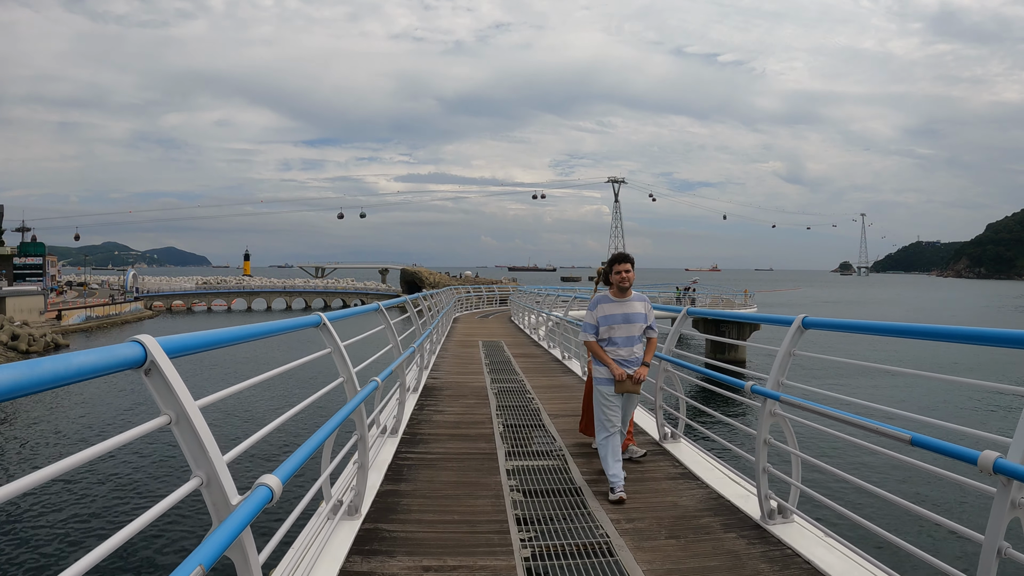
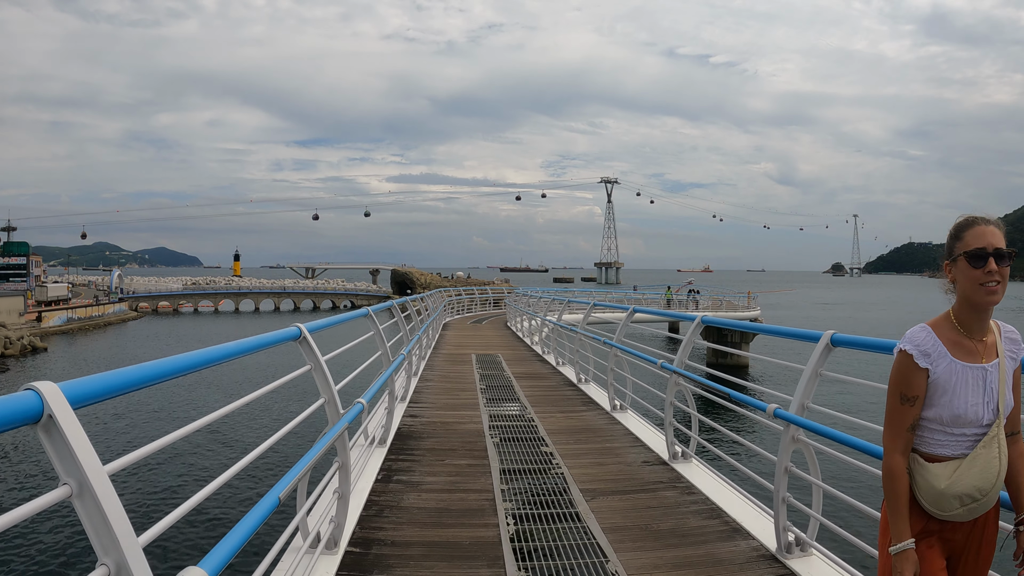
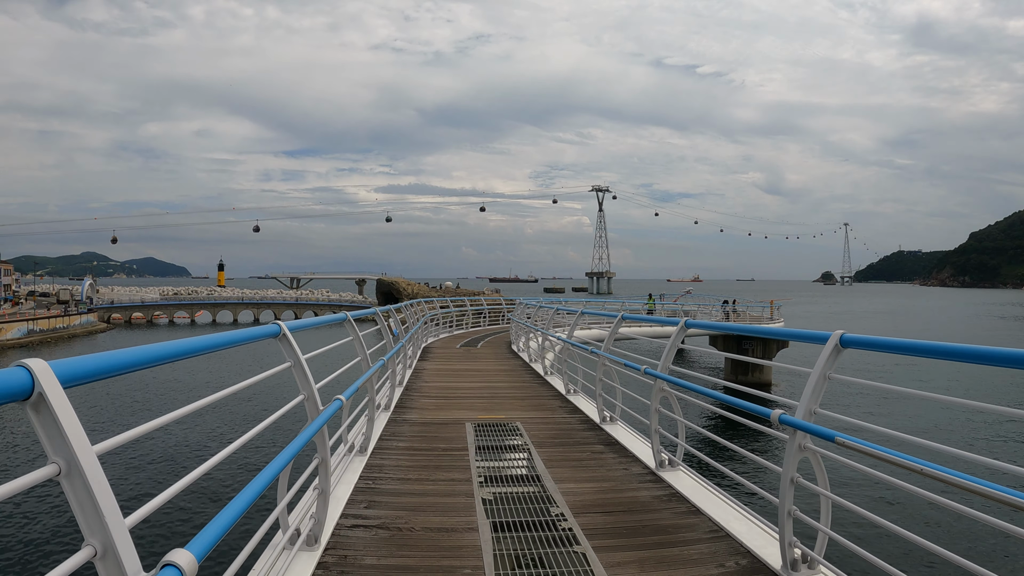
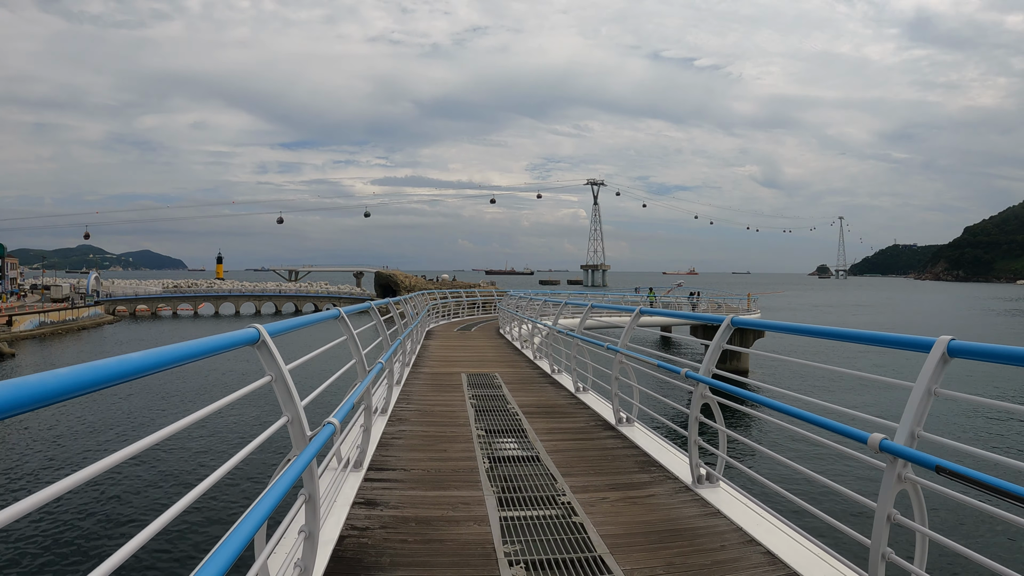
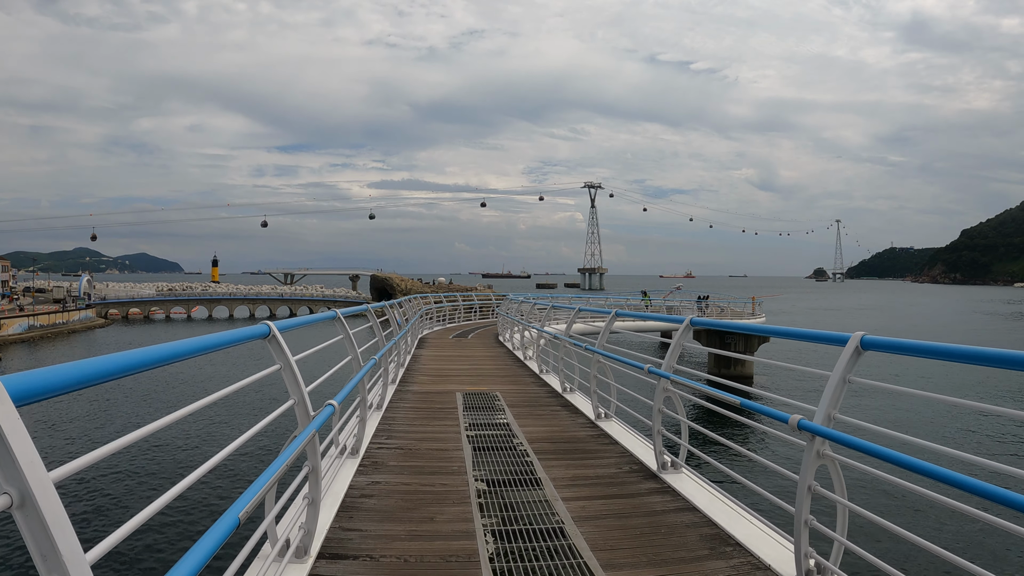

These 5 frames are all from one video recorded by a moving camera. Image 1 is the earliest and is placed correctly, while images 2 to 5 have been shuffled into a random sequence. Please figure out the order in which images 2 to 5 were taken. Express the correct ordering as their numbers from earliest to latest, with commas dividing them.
2, 4, 5, 3
